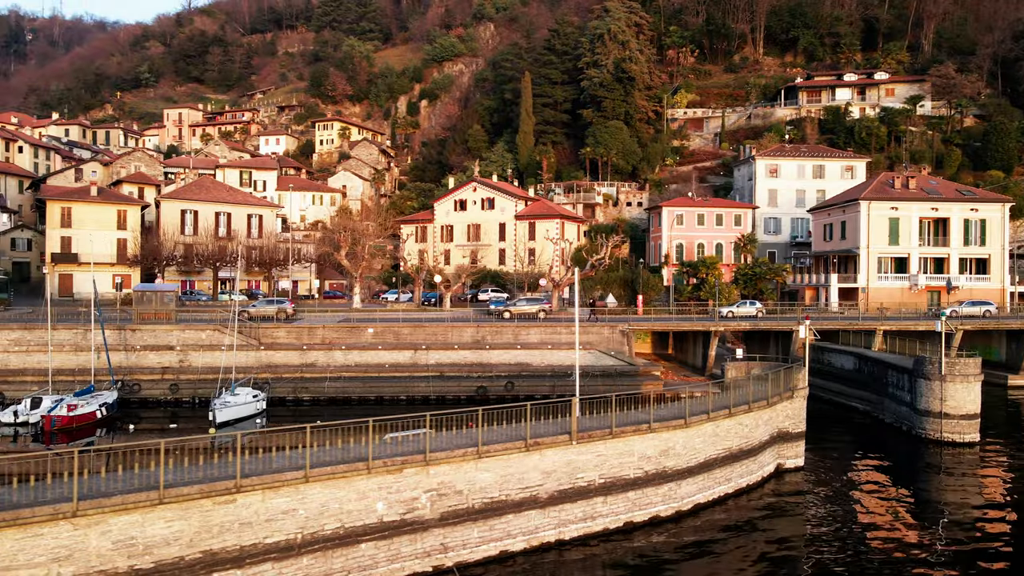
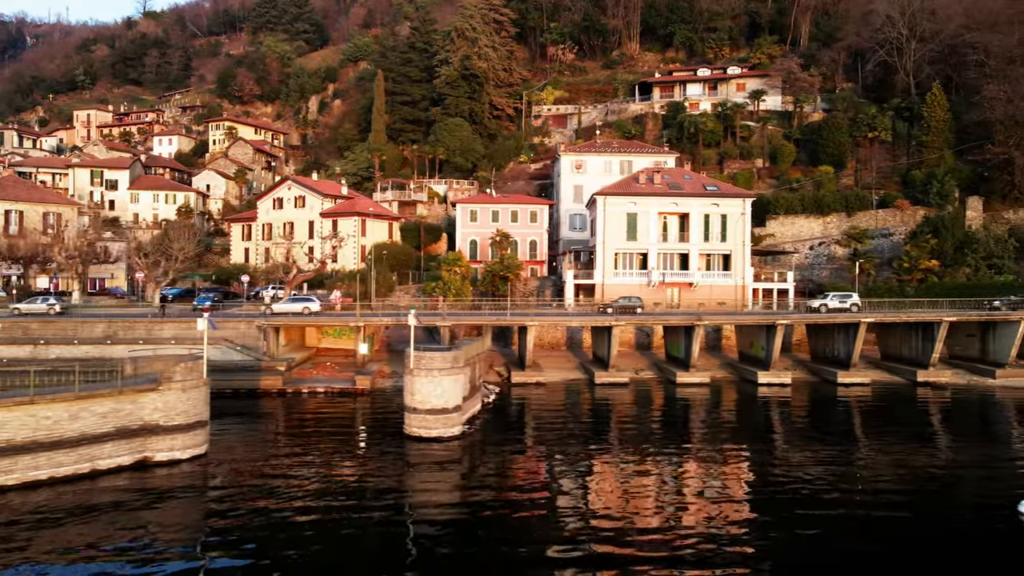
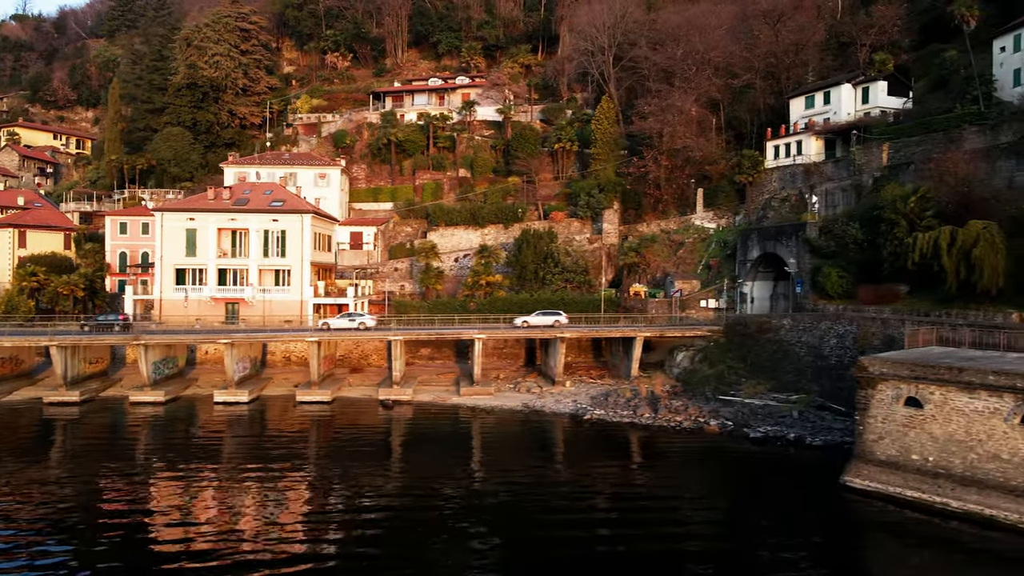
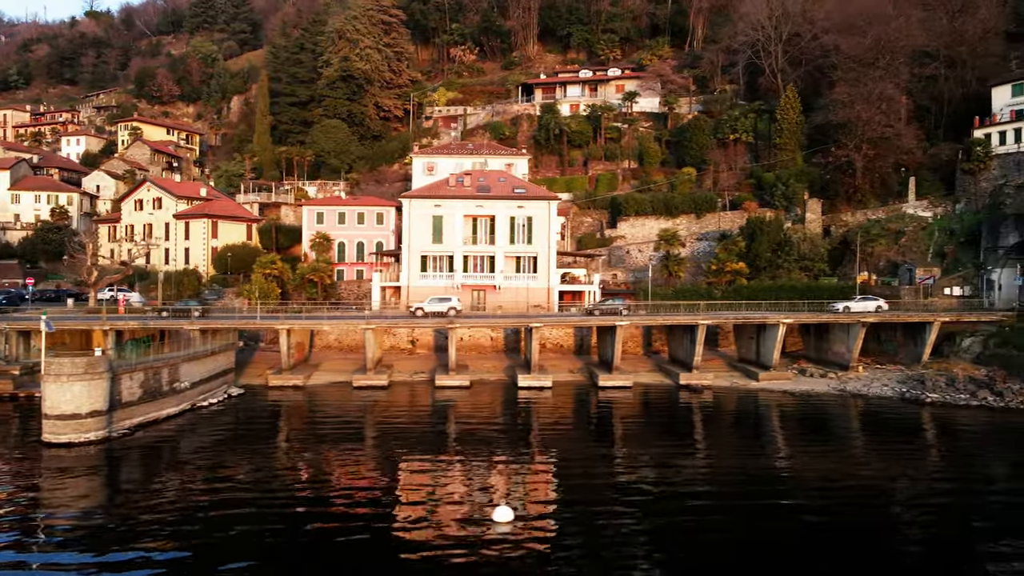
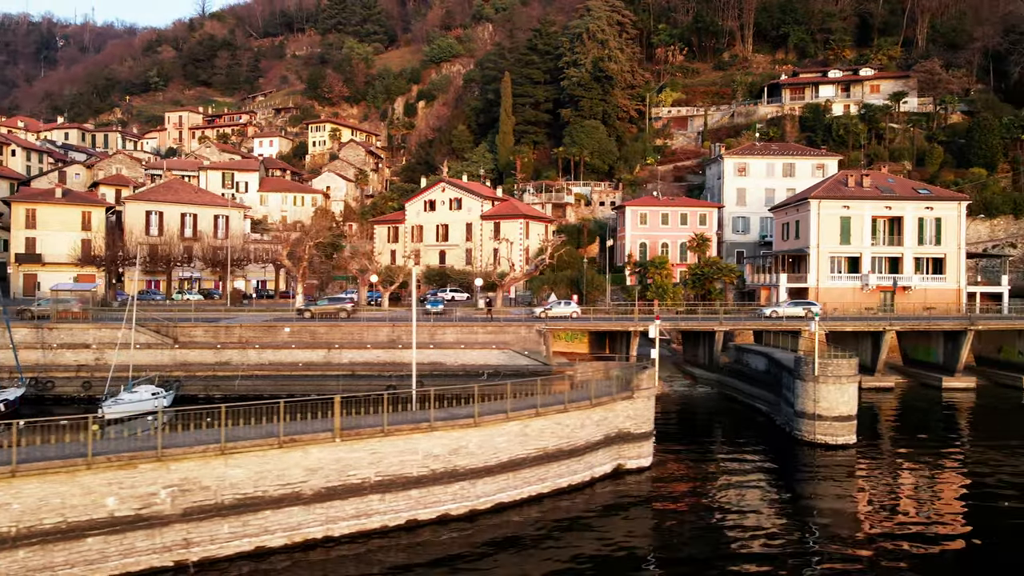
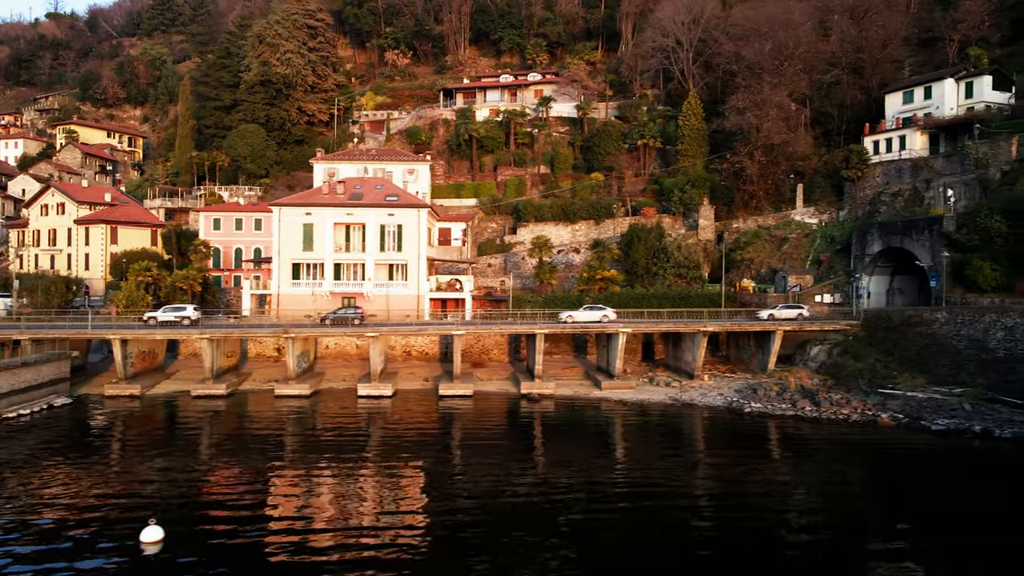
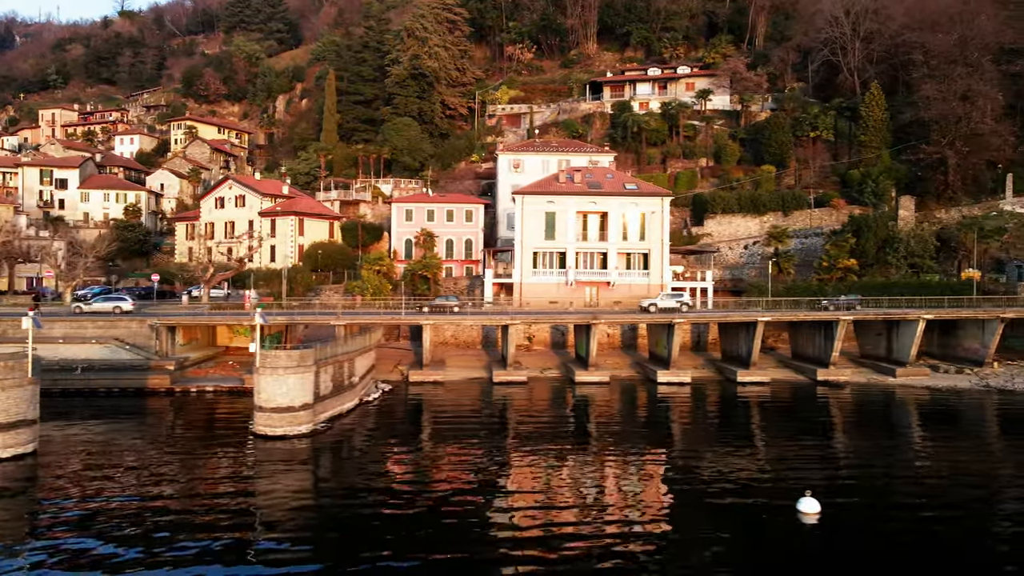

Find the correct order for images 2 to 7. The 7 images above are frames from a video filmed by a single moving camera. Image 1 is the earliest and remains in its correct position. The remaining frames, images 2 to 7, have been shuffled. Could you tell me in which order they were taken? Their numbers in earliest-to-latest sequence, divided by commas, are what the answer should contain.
5, 2, 7, 4, 6, 3
